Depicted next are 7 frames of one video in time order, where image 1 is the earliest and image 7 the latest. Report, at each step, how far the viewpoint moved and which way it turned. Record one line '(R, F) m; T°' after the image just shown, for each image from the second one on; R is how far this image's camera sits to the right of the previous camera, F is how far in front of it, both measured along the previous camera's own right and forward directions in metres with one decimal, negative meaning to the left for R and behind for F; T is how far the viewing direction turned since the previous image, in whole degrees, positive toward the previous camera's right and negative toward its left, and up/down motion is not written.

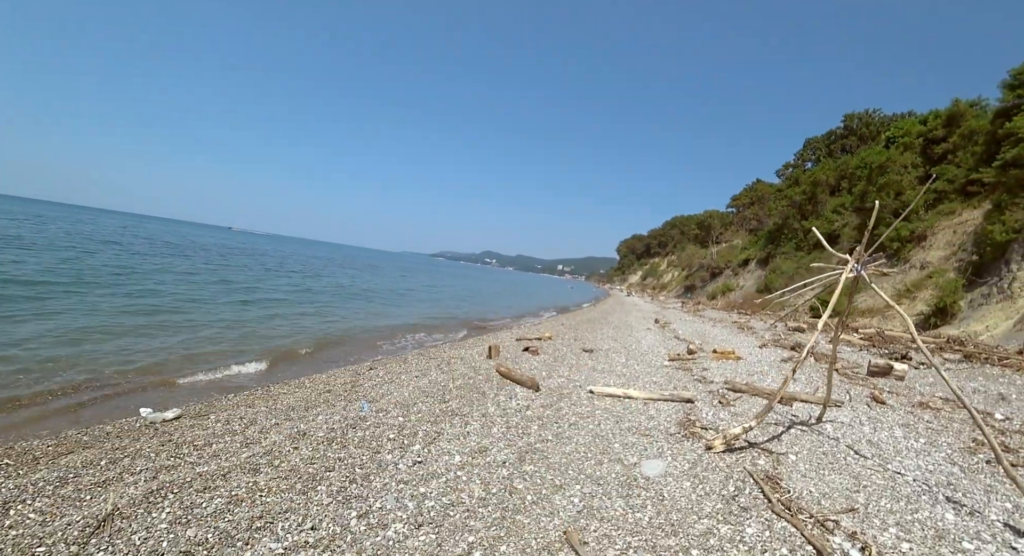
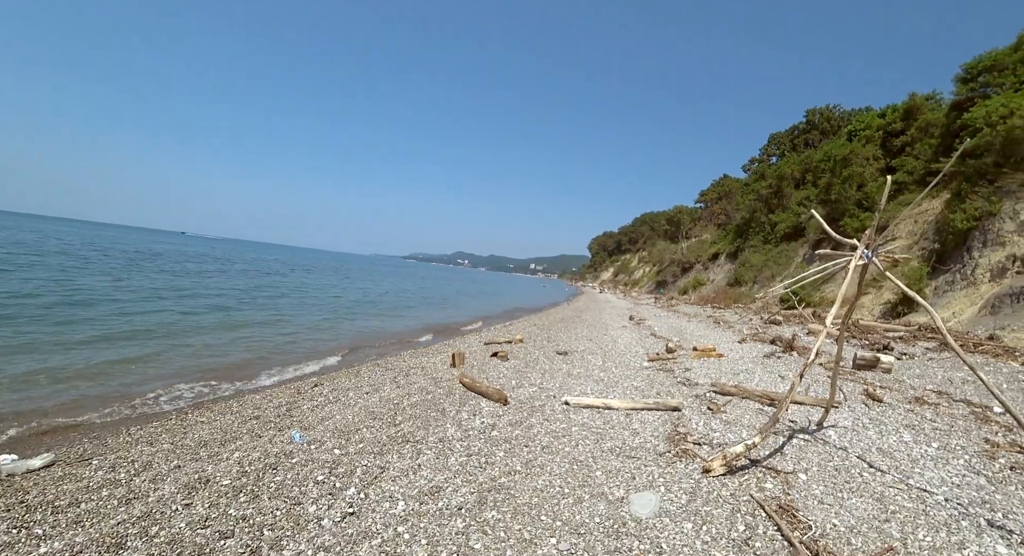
(+0.2, +1.2) m; +3°
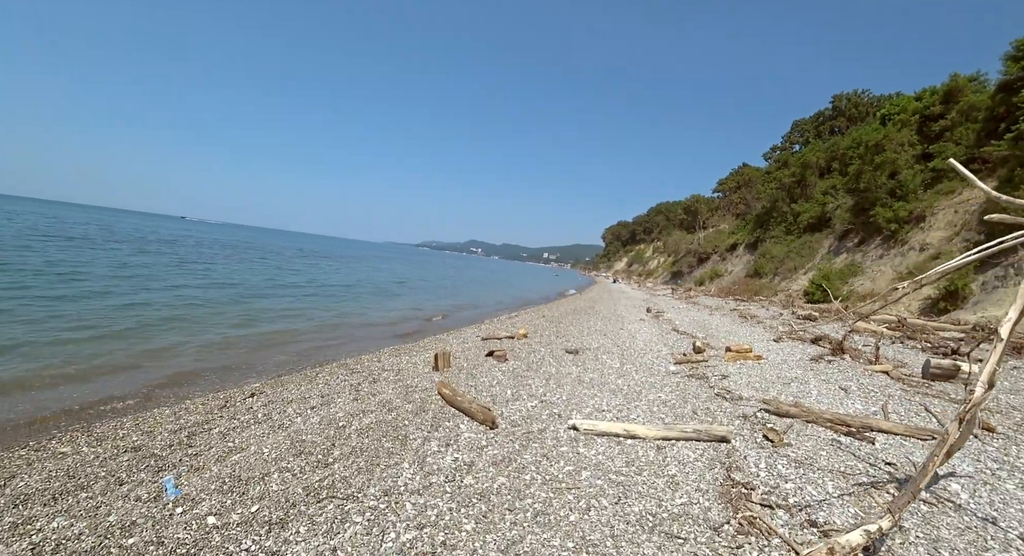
(+0.3, +2.3) m; -1°
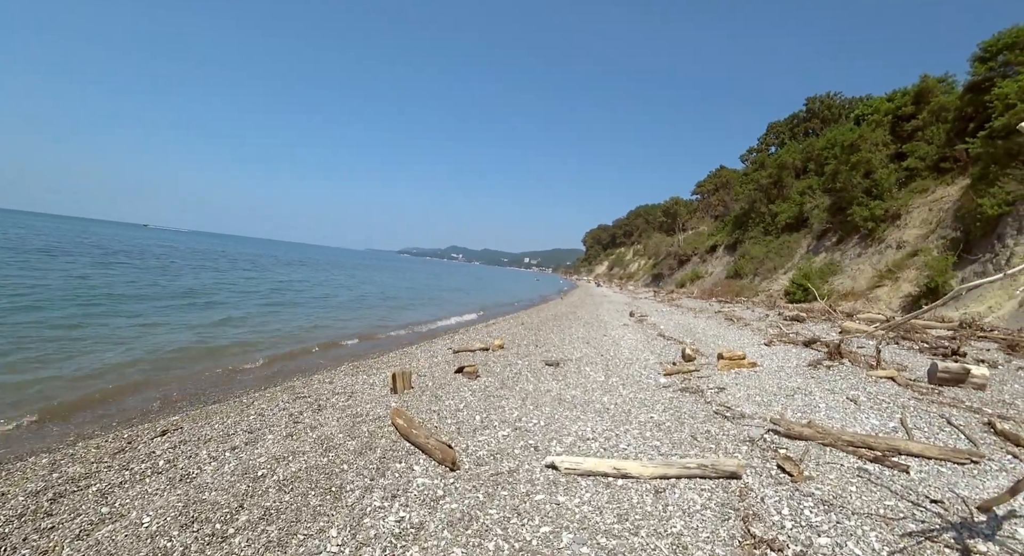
(+0.3, +1.2) m; +2°
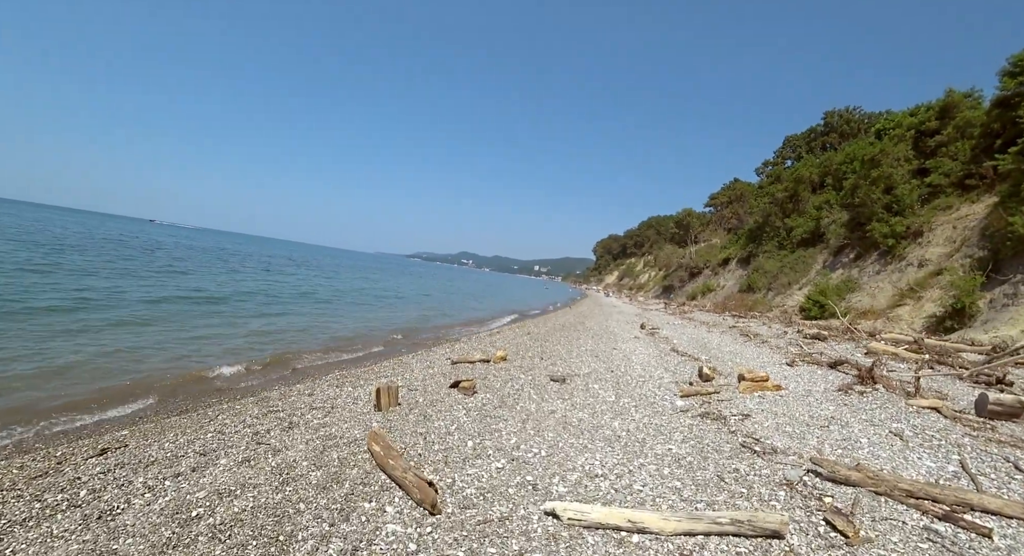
(+0.1, +0.9) m; -1°
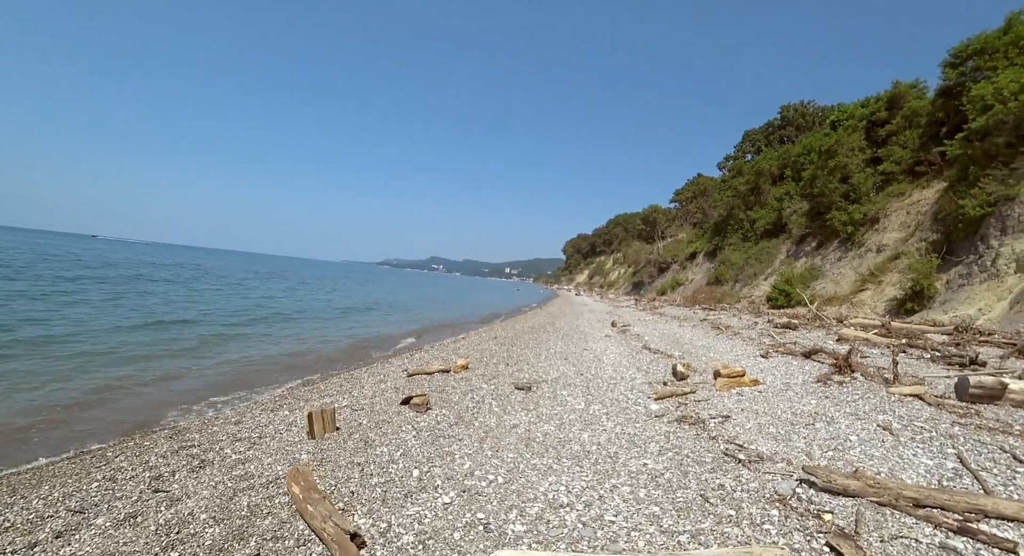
(+0.4, +0.9) m; +3°
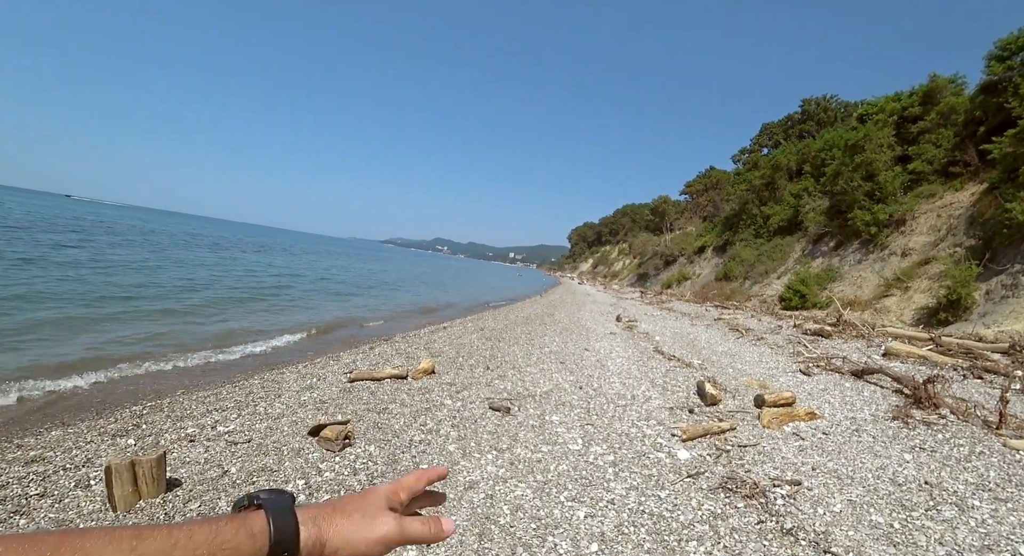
(+0.4, +2.7) m; 0°
